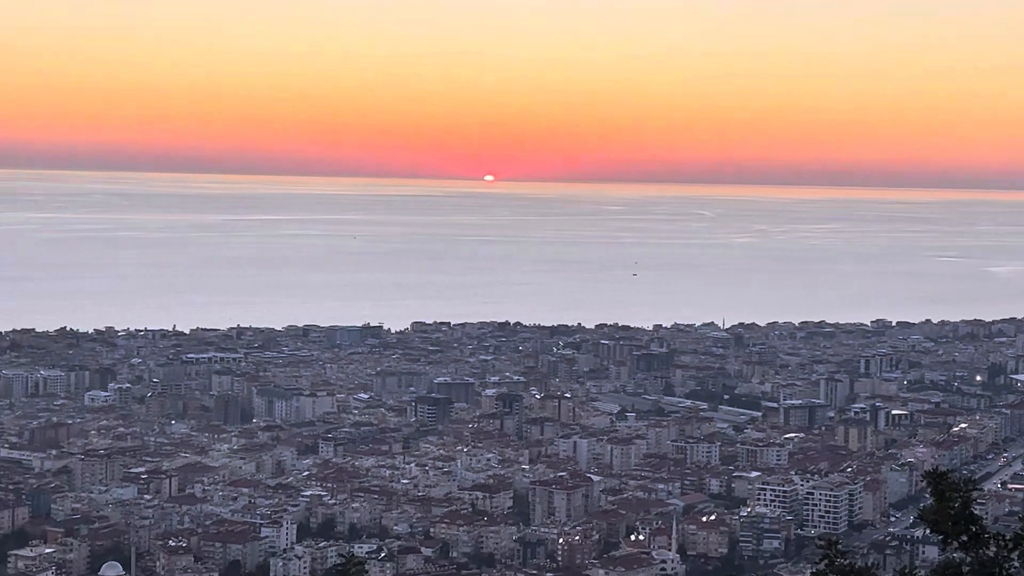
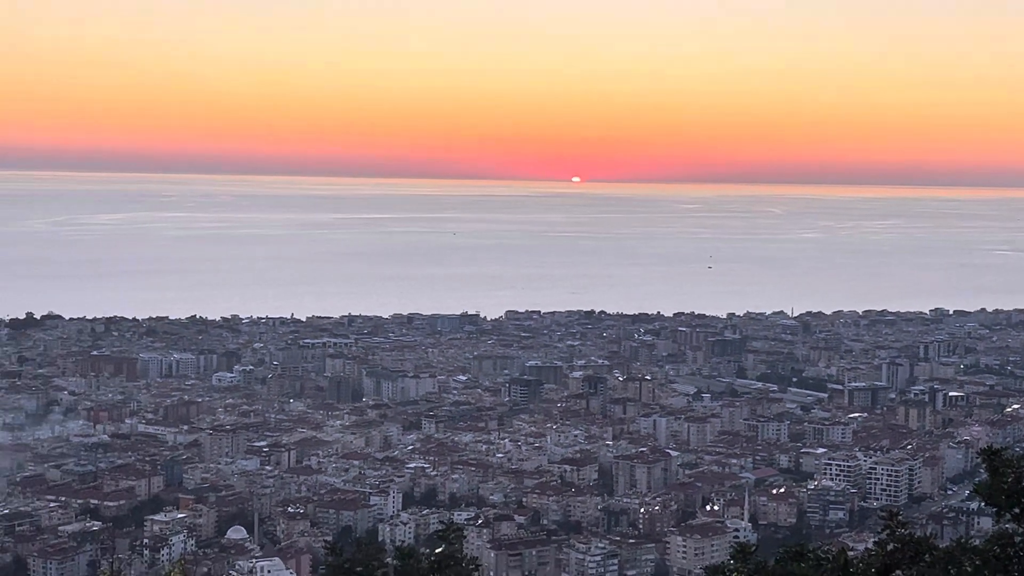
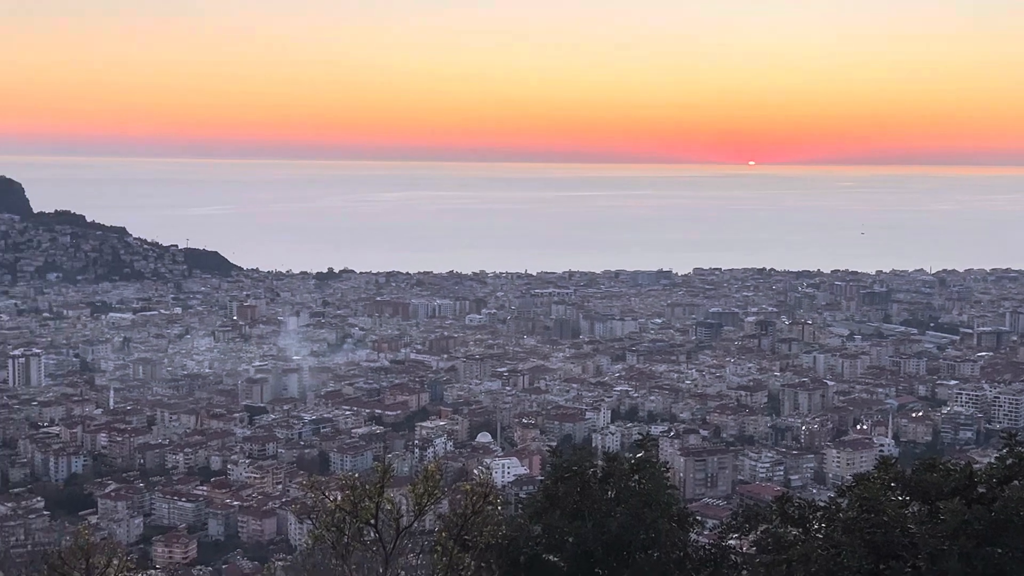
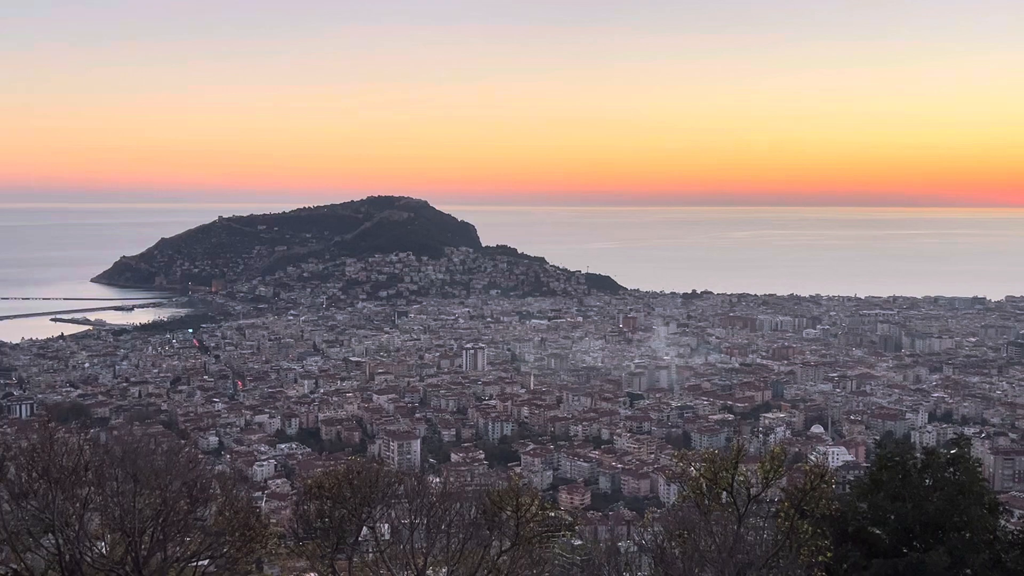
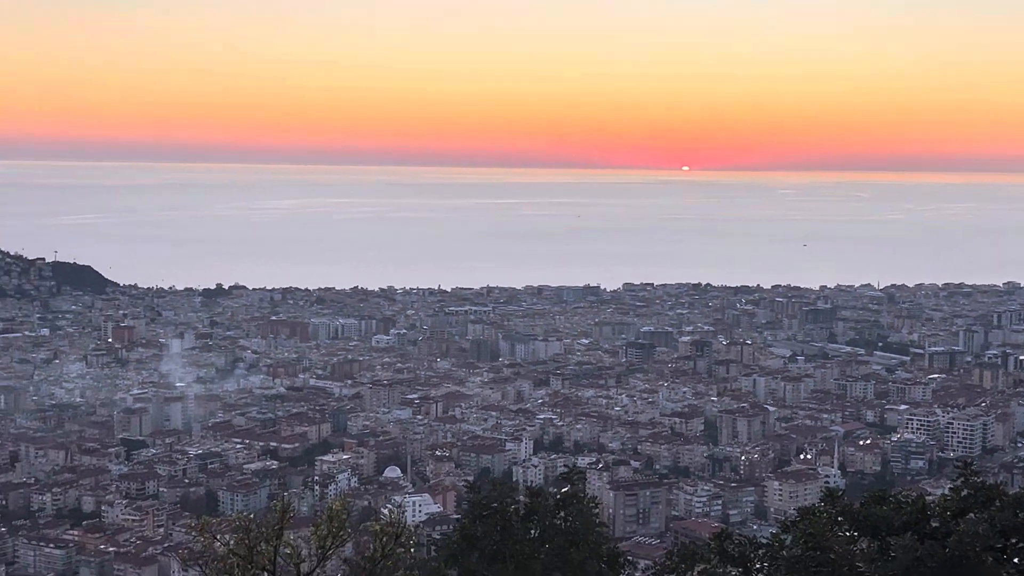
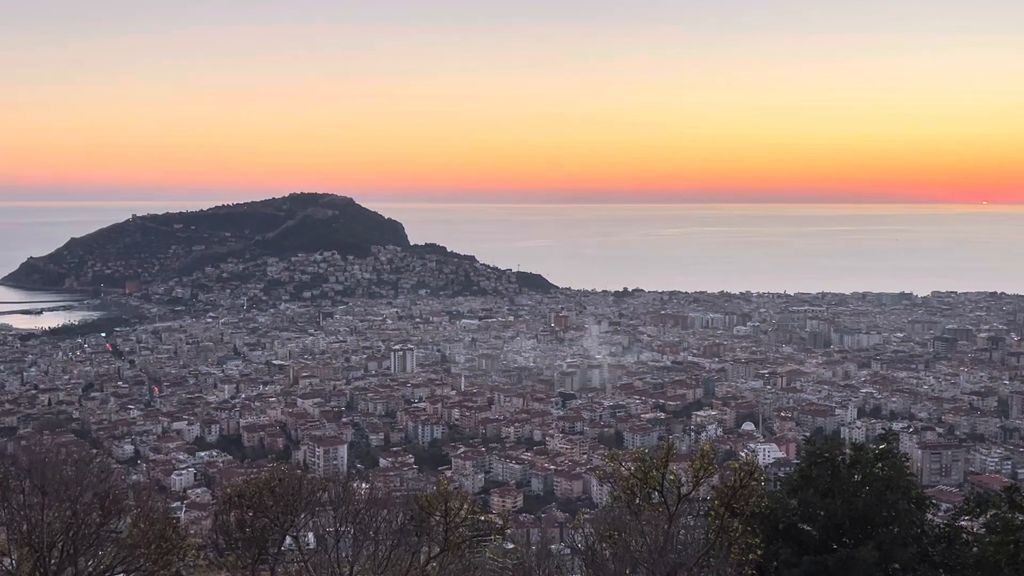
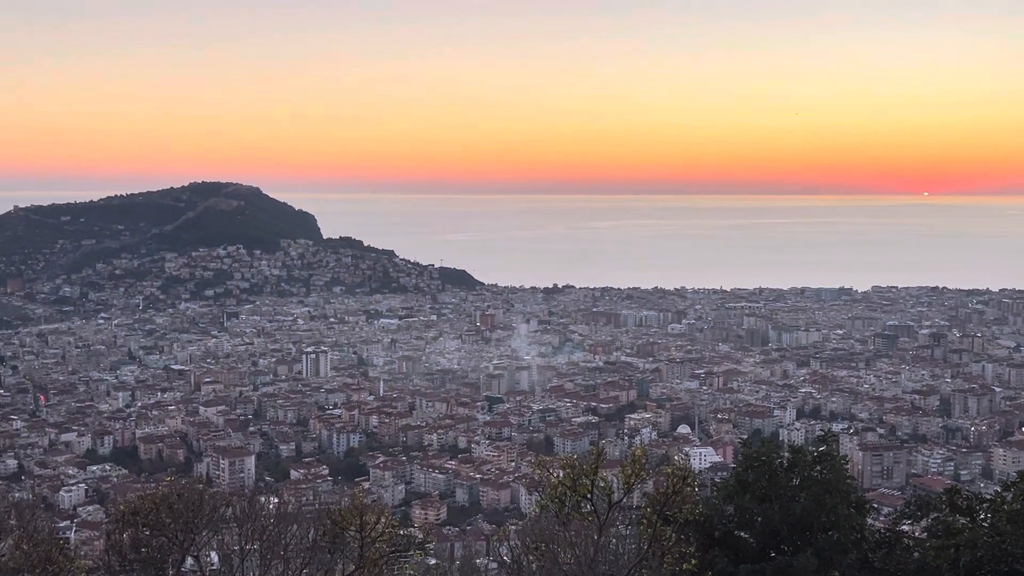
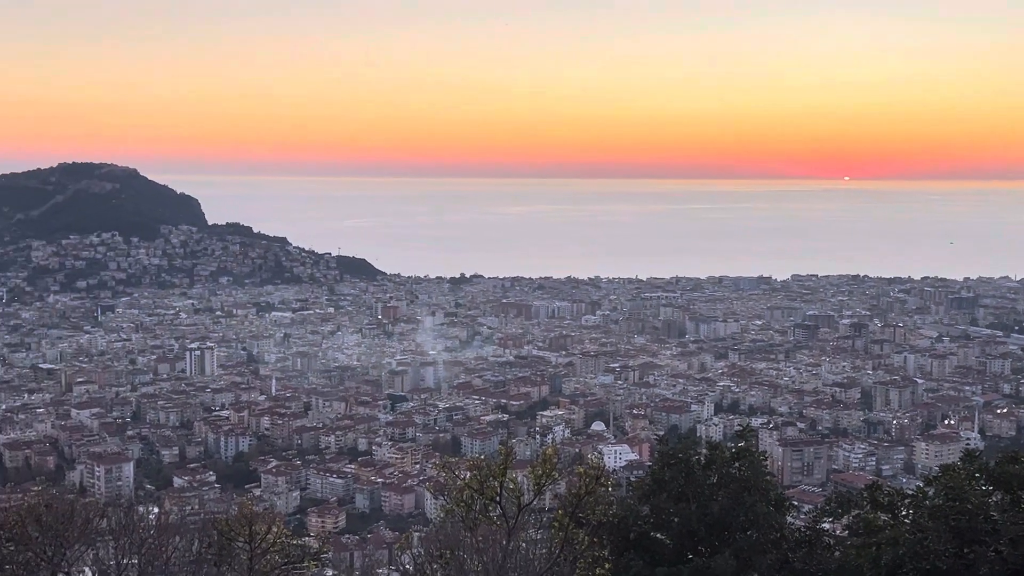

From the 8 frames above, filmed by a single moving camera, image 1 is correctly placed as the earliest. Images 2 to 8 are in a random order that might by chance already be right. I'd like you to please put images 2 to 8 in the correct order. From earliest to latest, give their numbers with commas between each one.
2, 5, 3, 8, 7, 6, 4
